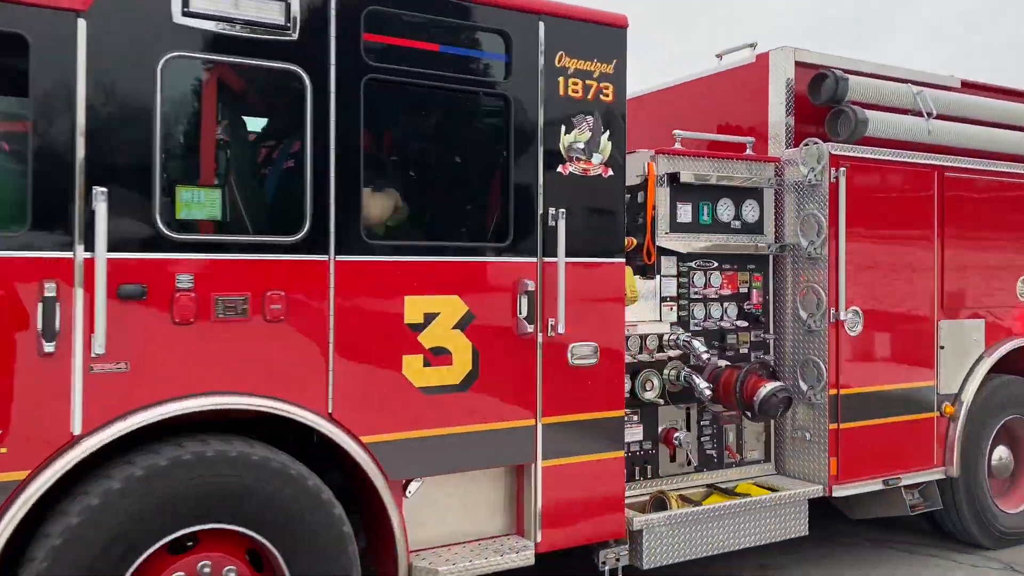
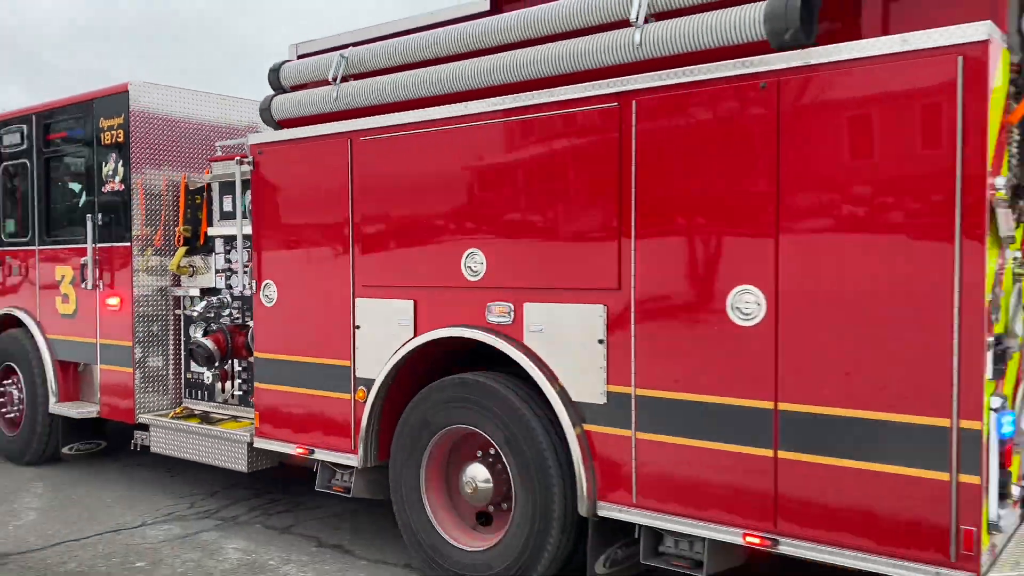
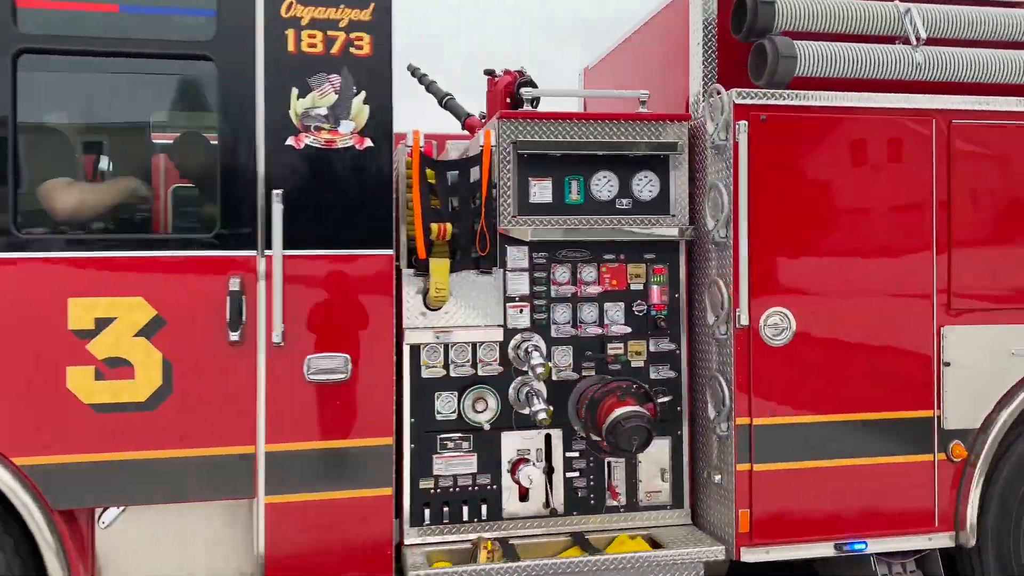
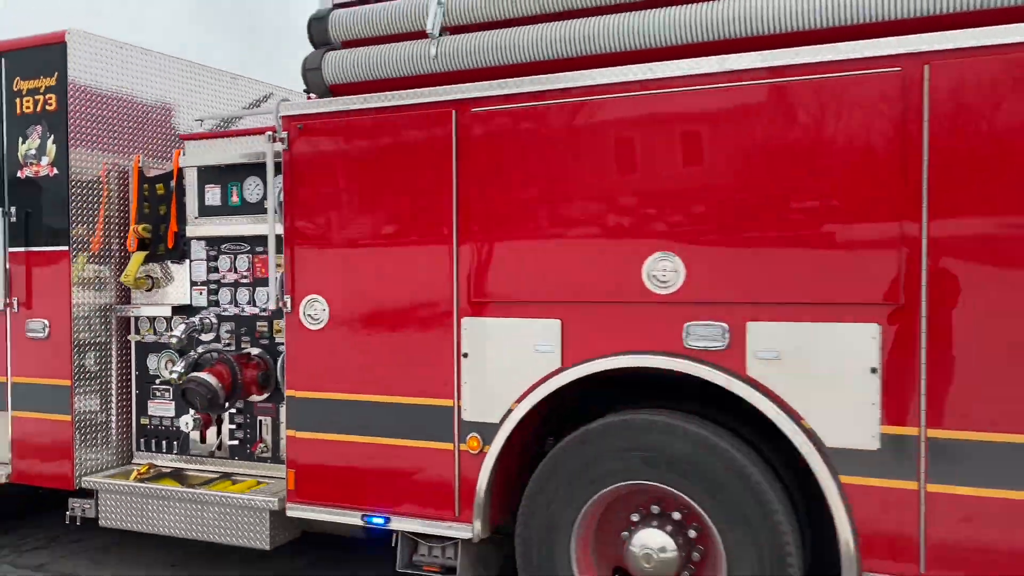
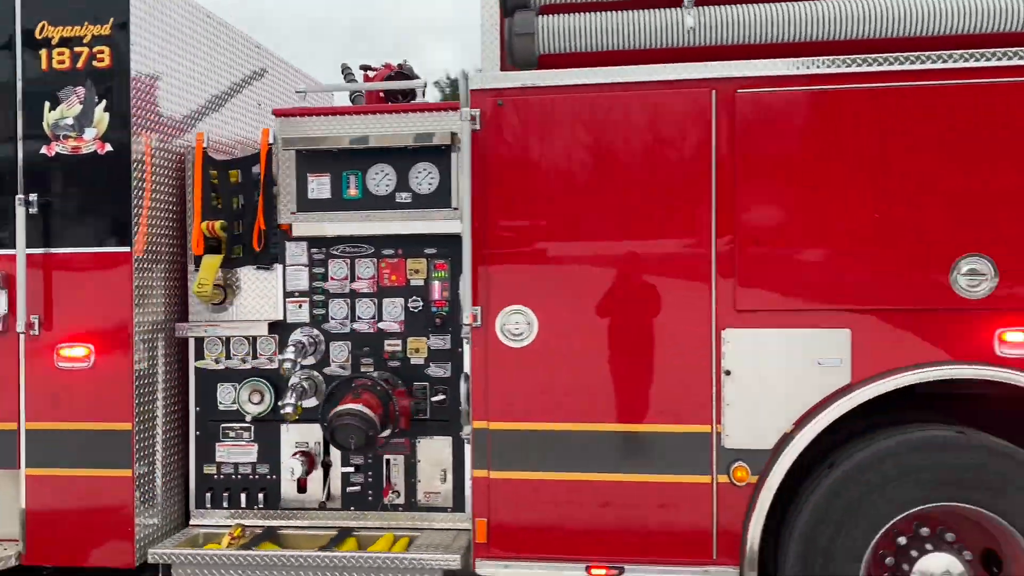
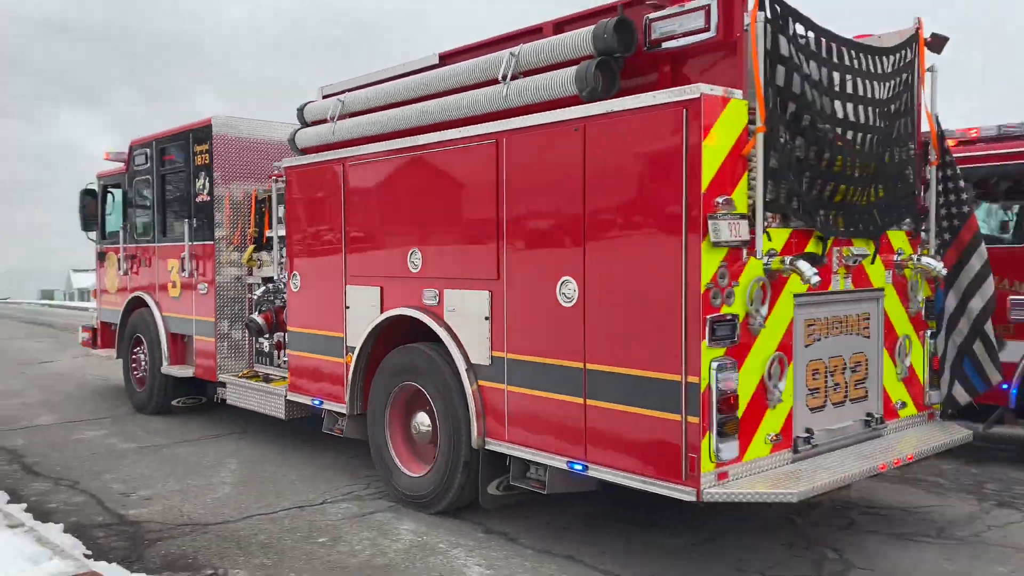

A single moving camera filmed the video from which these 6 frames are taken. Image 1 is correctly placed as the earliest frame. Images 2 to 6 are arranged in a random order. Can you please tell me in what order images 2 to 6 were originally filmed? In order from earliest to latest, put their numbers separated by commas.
3, 5, 4, 2, 6
